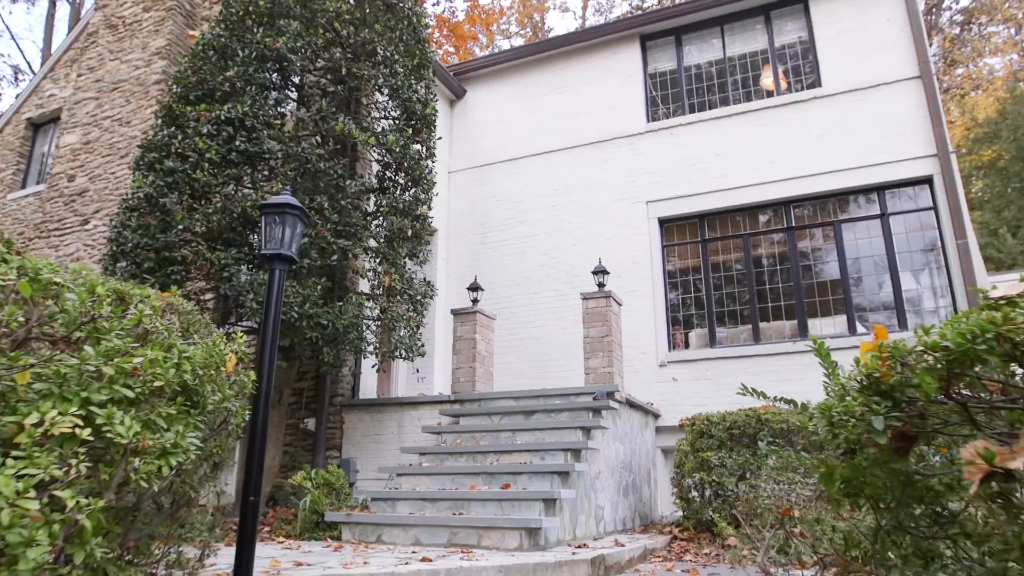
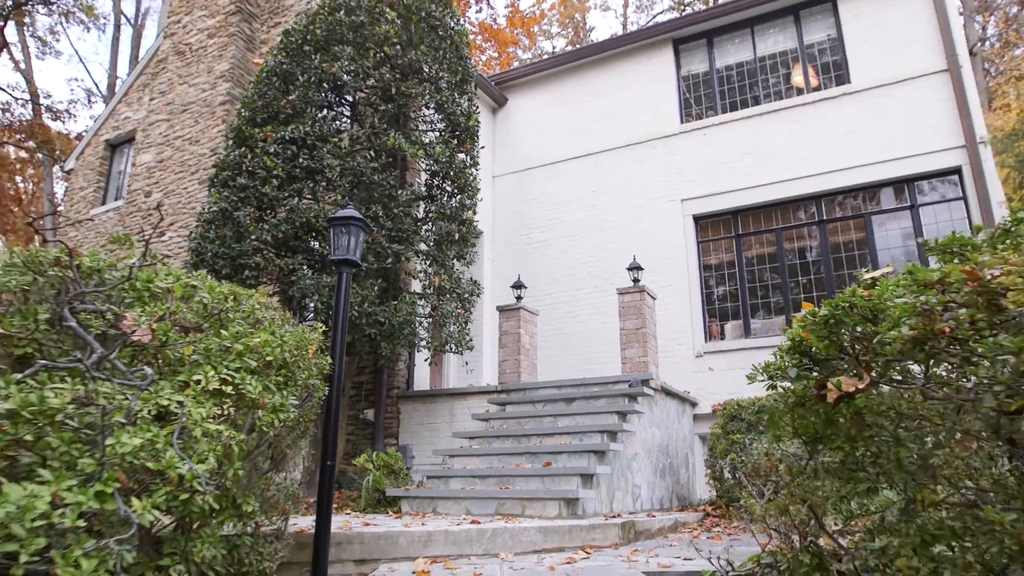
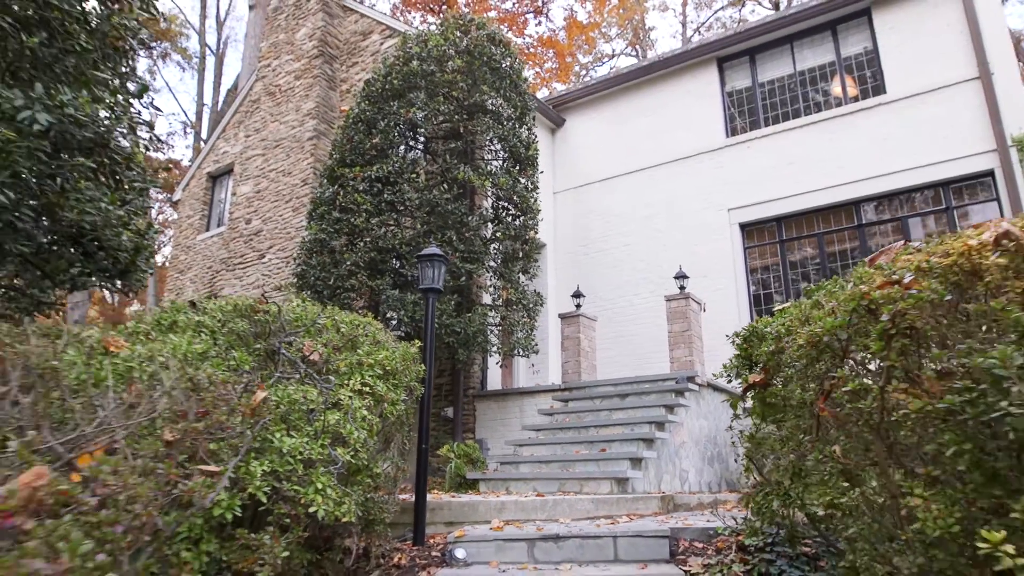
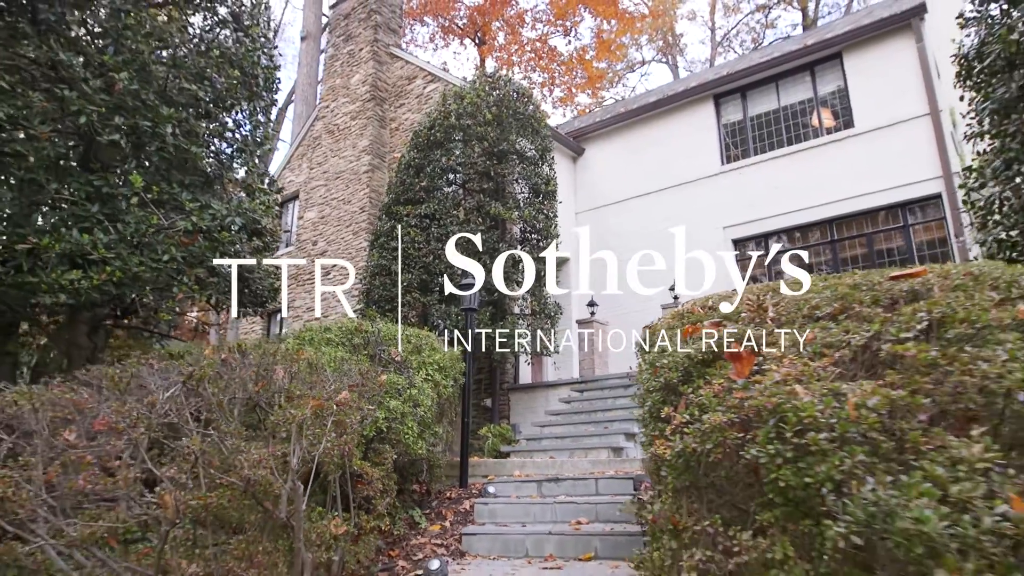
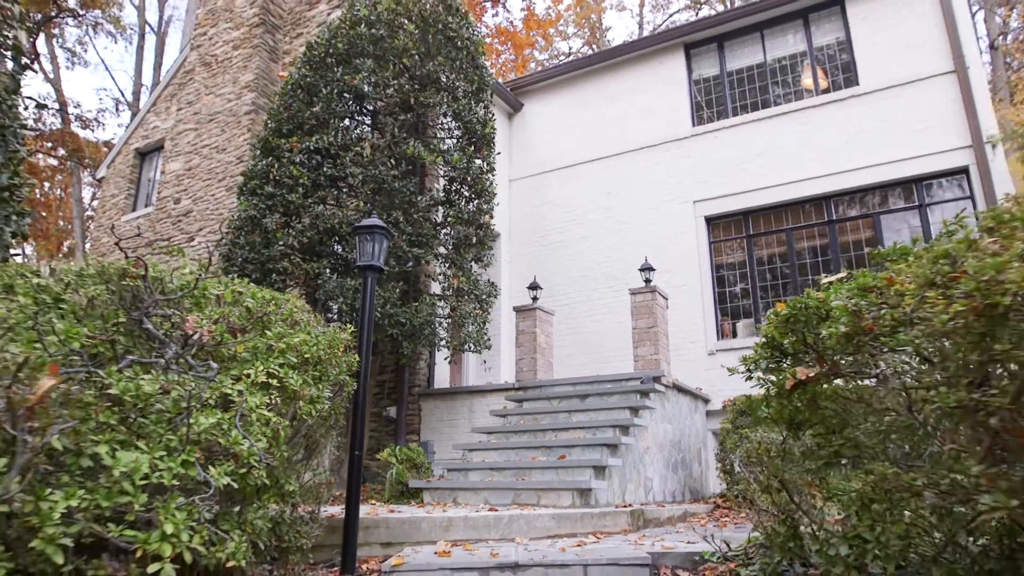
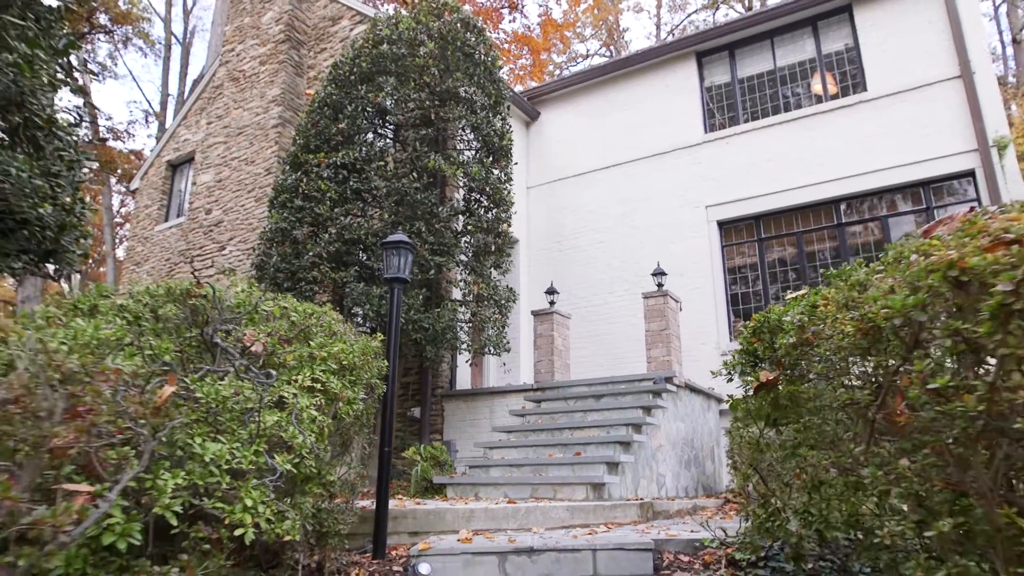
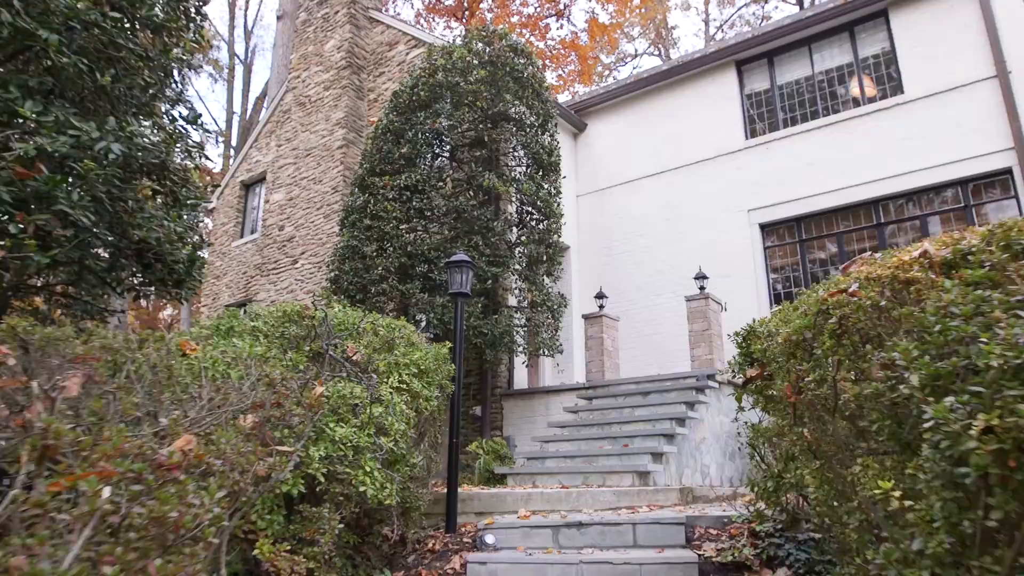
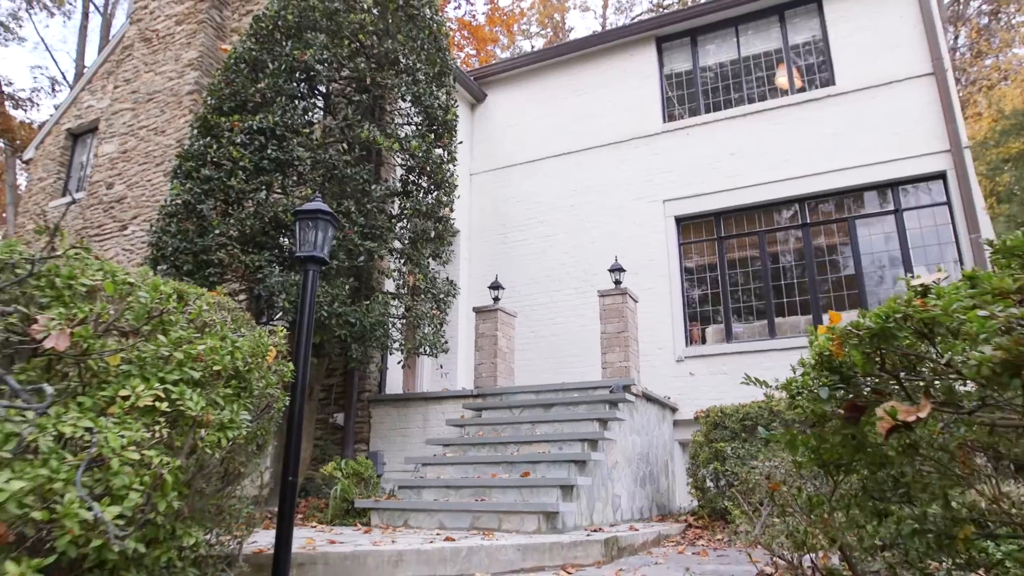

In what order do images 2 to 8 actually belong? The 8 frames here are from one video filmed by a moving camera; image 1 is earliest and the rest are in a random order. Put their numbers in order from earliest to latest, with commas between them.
8, 2, 5, 6, 3, 7, 4
